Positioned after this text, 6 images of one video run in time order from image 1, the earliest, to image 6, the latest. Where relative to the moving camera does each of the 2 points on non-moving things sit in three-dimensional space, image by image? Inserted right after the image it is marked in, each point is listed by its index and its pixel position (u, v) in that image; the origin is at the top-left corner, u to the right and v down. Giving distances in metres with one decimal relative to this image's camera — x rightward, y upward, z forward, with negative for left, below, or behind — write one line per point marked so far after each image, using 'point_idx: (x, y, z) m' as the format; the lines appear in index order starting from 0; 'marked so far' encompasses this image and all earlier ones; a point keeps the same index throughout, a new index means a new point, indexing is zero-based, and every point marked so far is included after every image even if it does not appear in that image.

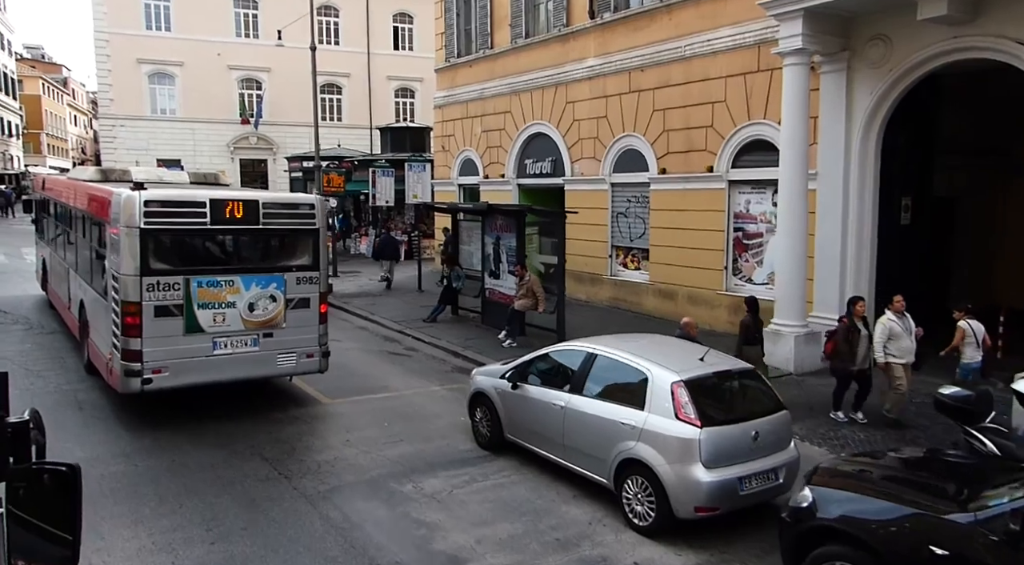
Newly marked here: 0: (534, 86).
0: (+0.5, +4.9, +18.4) m
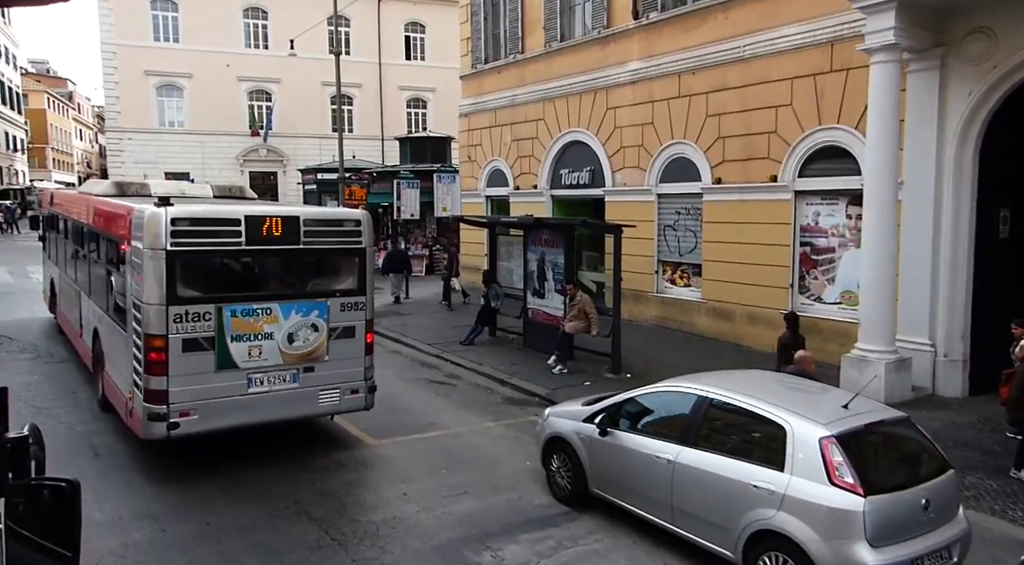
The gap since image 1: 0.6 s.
0: (+1.3, +4.5, +17.3) m
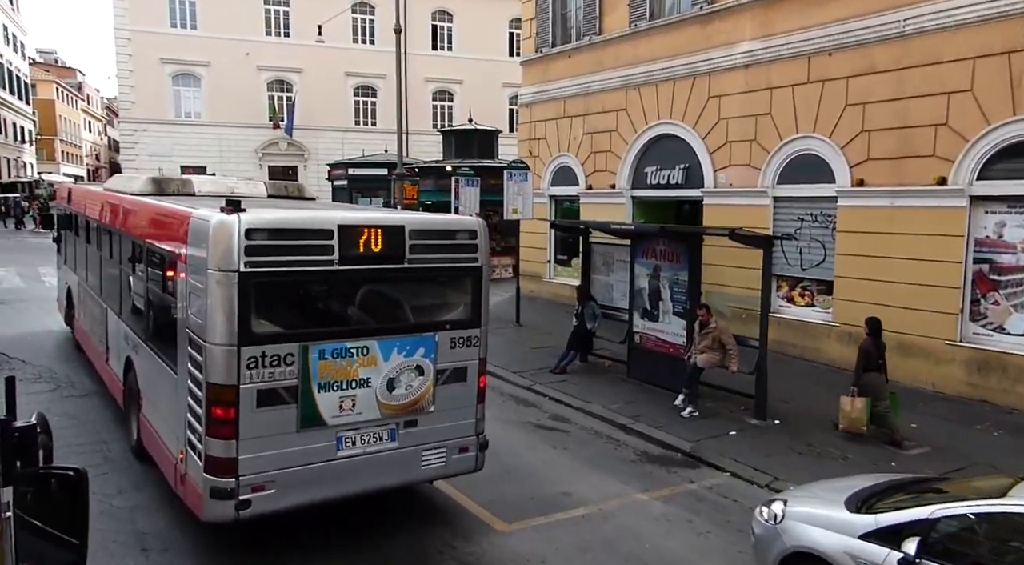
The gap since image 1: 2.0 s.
0: (+3.0, +4.2, +15.2) m
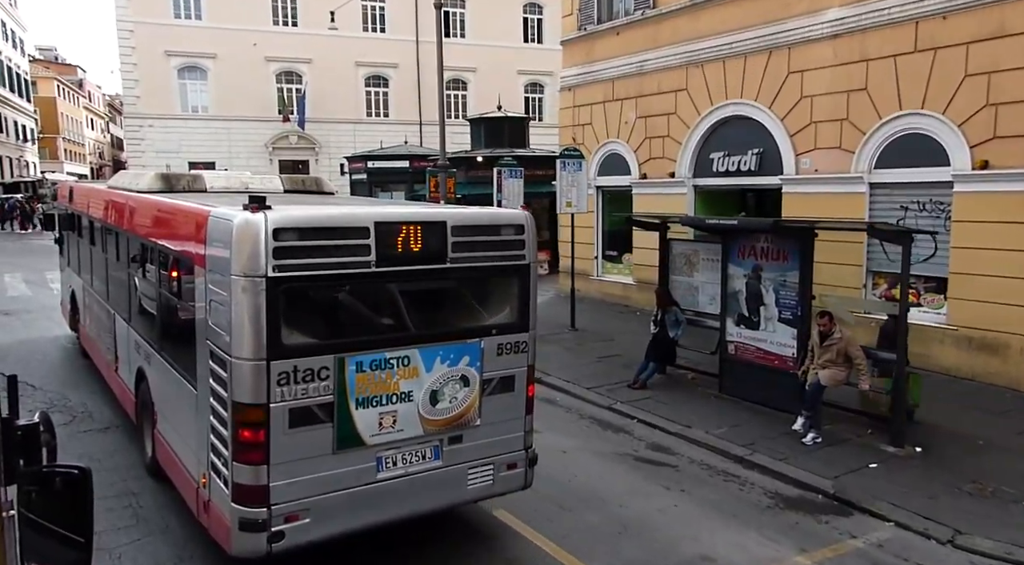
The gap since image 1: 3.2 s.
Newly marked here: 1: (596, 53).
0: (+3.9, +4.2, +13.6) m
1: (+1.9, +5.2, +16.8) m
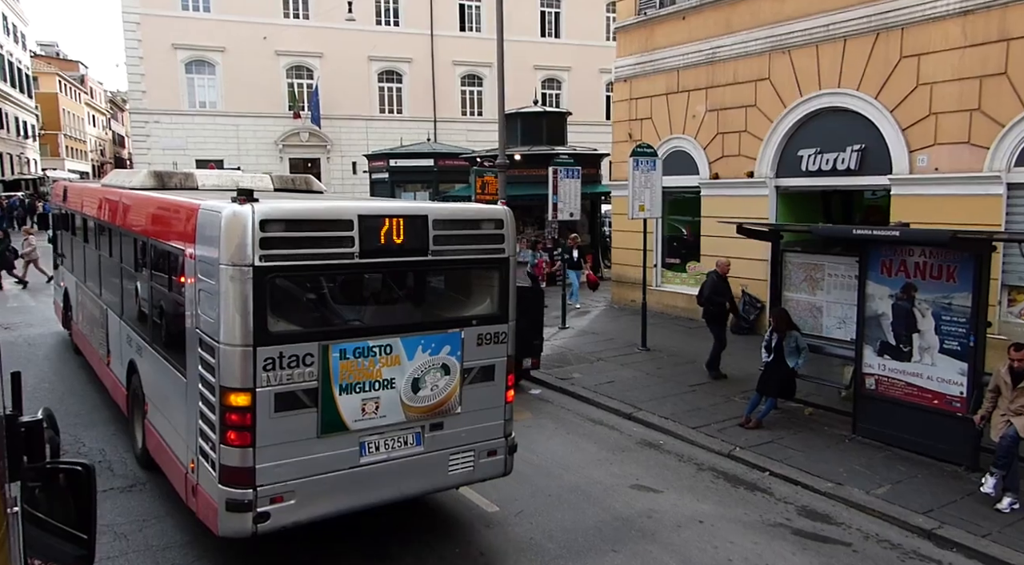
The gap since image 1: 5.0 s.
0: (+5.0, +4.0, +12.0) m
1: (+3.0, +5.0, +15.2) m
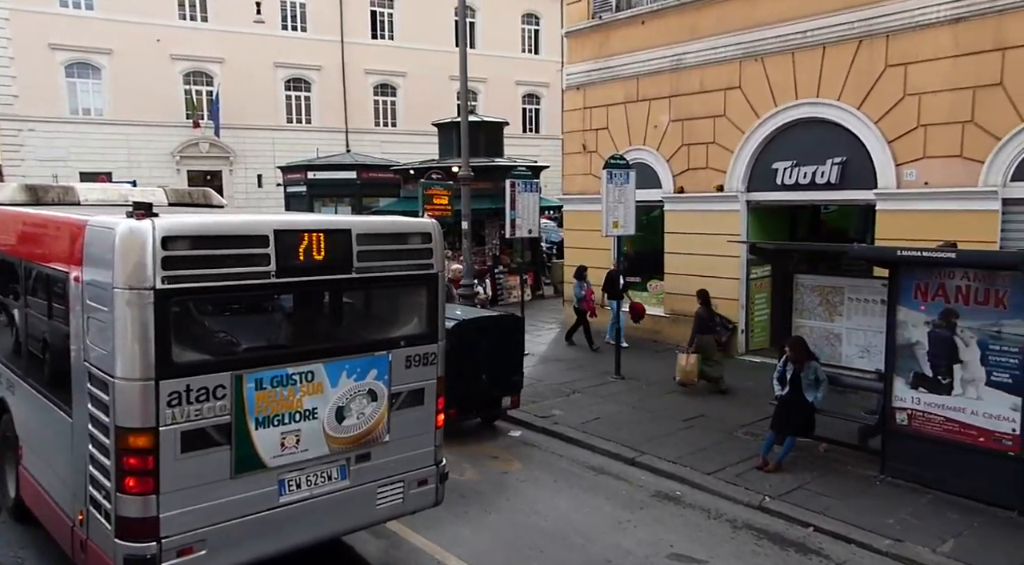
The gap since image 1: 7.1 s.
0: (+4.4, +3.7, +11.4) m
1: (+1.9, +4.6, +14.3) m
